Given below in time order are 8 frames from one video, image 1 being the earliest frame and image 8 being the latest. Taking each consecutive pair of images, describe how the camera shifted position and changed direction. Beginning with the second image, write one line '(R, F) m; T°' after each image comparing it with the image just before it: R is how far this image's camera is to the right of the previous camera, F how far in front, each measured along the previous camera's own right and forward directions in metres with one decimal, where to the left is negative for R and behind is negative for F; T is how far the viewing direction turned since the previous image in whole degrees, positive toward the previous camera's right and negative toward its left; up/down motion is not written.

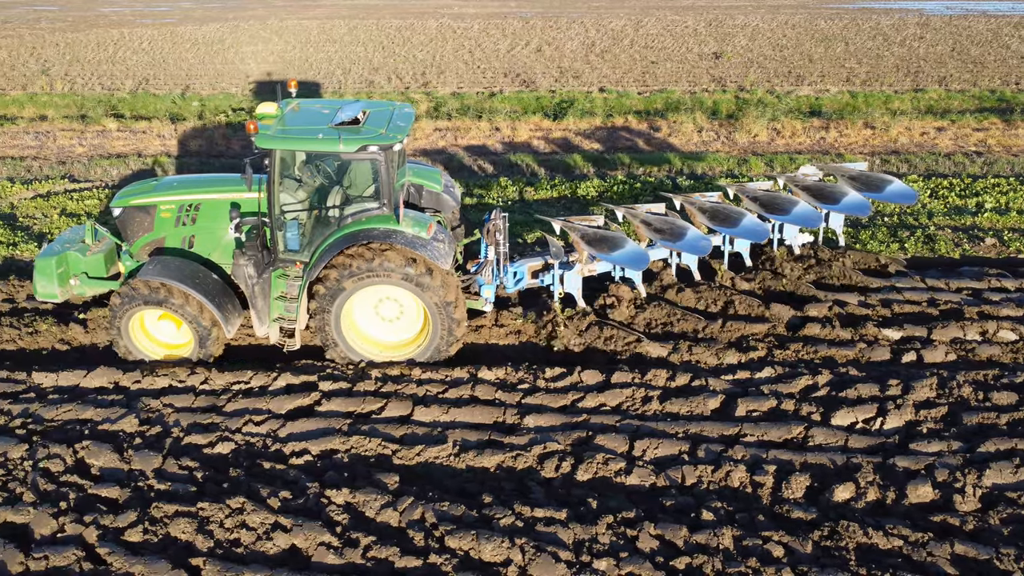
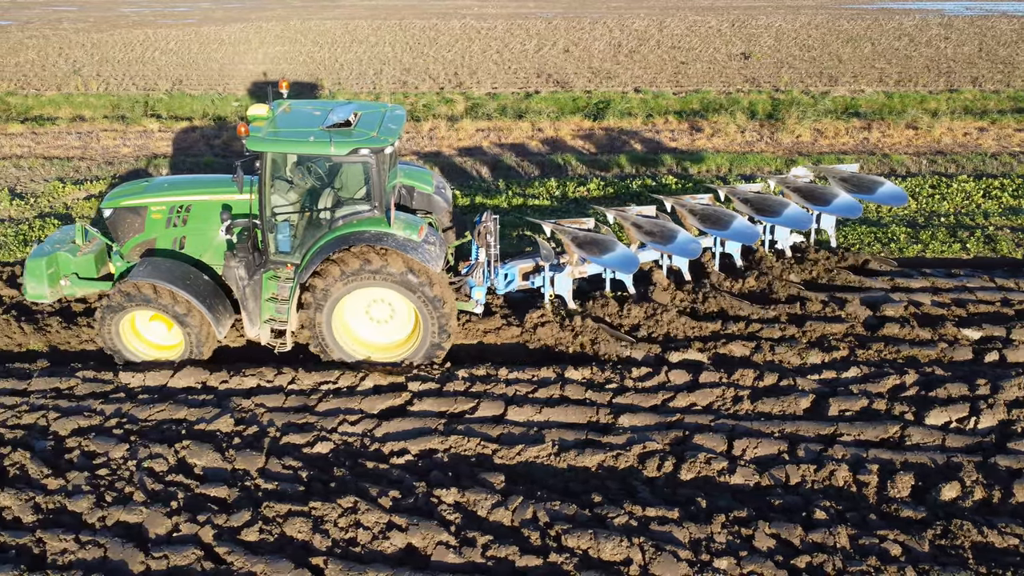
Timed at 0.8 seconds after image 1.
(-0.7, 0.0) m; 0°
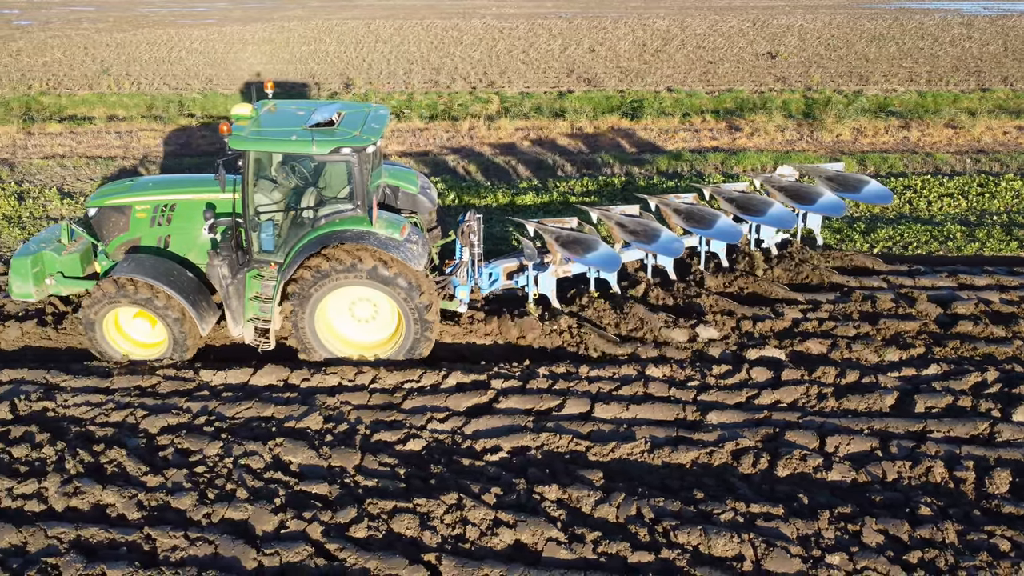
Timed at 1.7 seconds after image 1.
(-0.6, 0.0) m; 0°
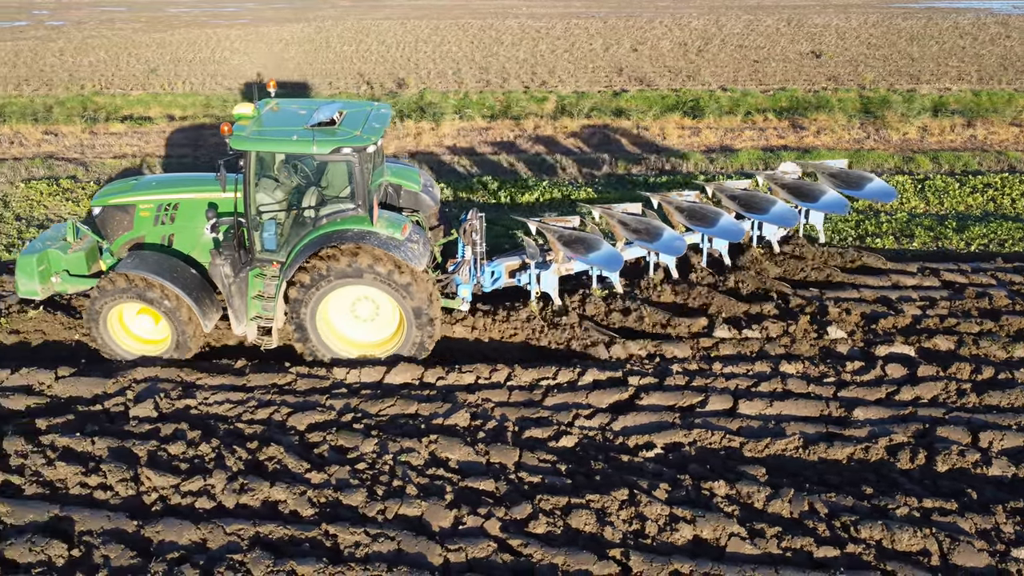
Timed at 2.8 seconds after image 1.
(-1.1, 0.0) m; 0°
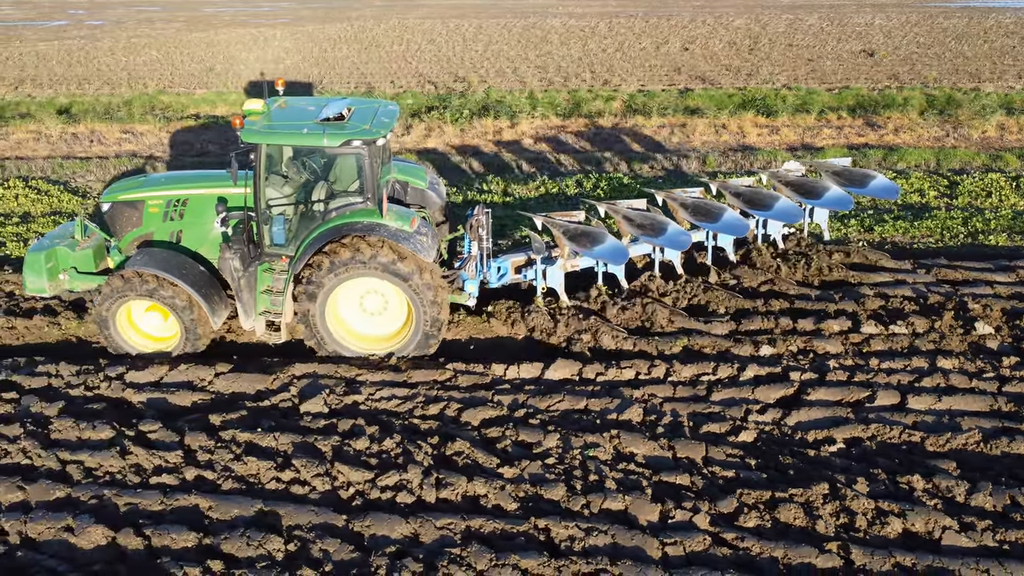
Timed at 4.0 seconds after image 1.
(-1.3, 0.0) m; 0°
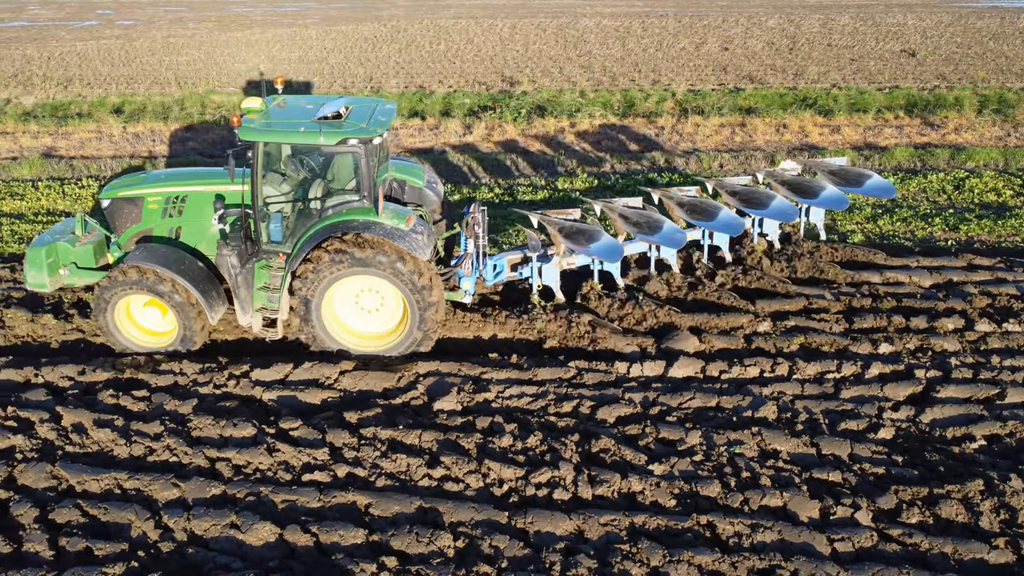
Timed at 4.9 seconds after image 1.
(-1.0, 0.0) m; 0°
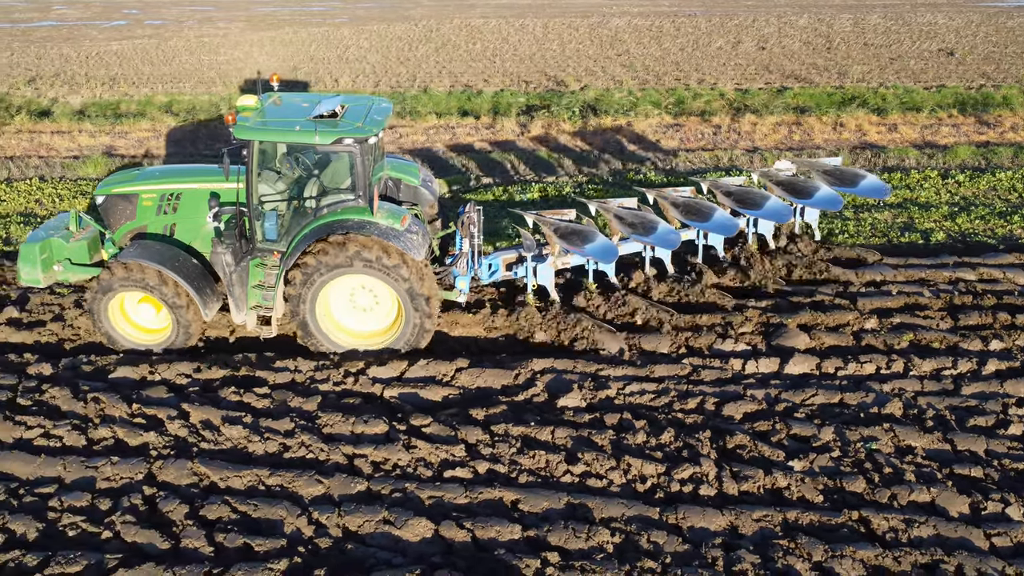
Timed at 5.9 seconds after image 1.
(-0.9, 0.0) m; 0°
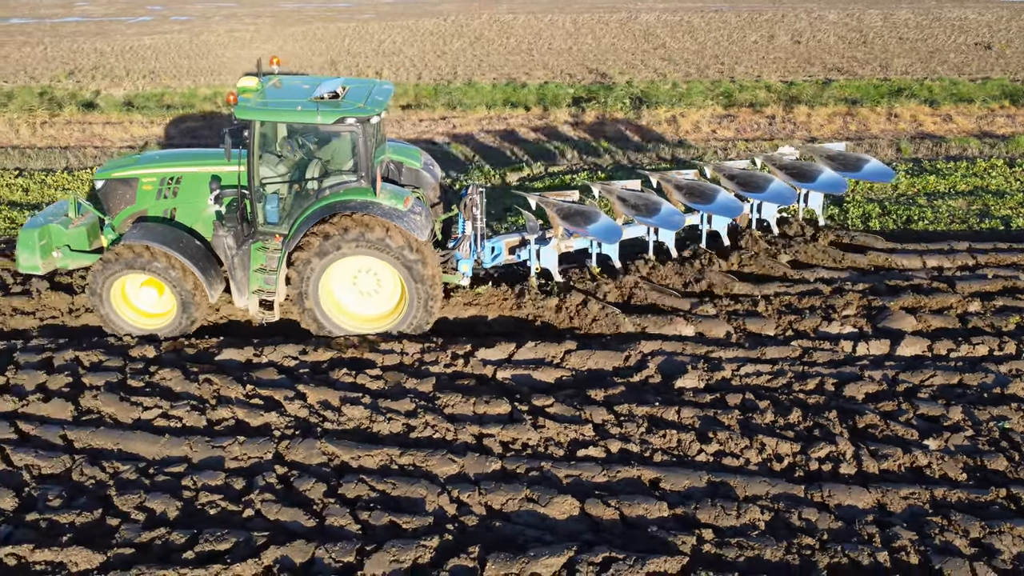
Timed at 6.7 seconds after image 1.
(-0.9, +0.1) m; 0°
